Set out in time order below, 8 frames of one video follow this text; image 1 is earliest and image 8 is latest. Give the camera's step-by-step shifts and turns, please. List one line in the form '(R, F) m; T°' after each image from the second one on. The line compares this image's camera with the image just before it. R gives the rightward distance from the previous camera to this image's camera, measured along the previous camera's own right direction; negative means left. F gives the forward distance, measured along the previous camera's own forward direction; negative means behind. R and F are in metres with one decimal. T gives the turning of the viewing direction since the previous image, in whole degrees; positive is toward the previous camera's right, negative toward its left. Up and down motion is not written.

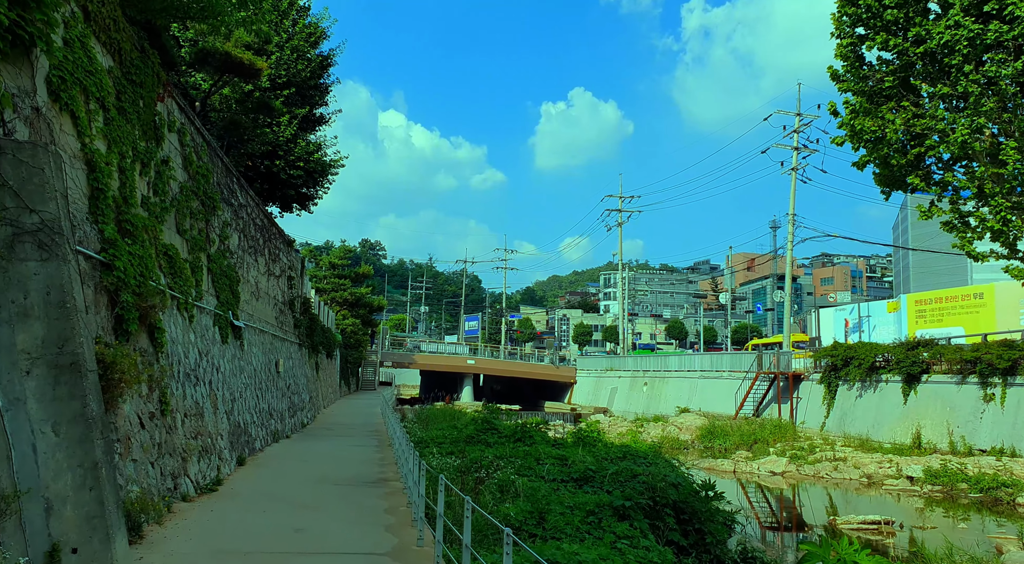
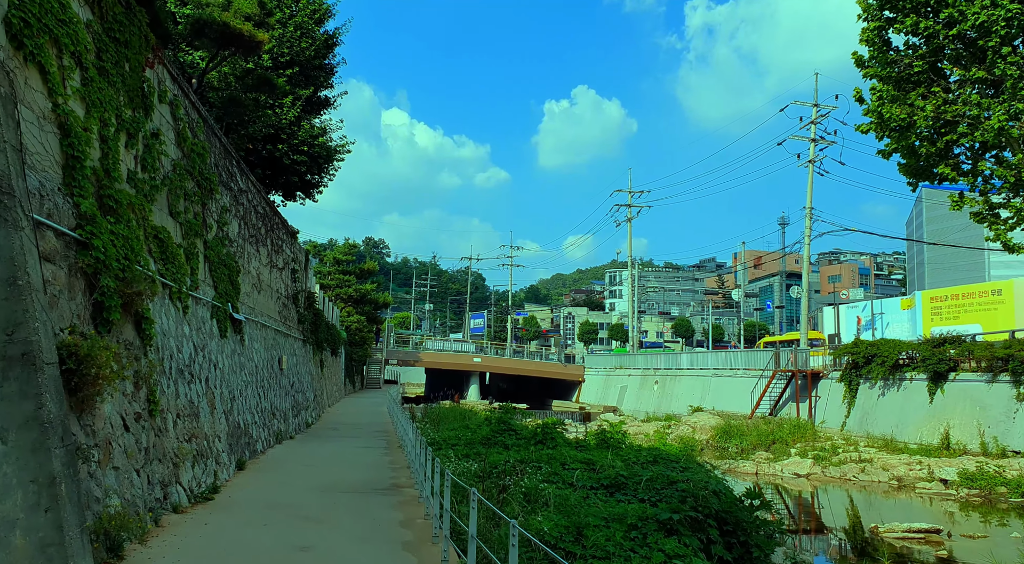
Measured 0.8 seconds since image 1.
(-0.3, +1.2) m; 0°
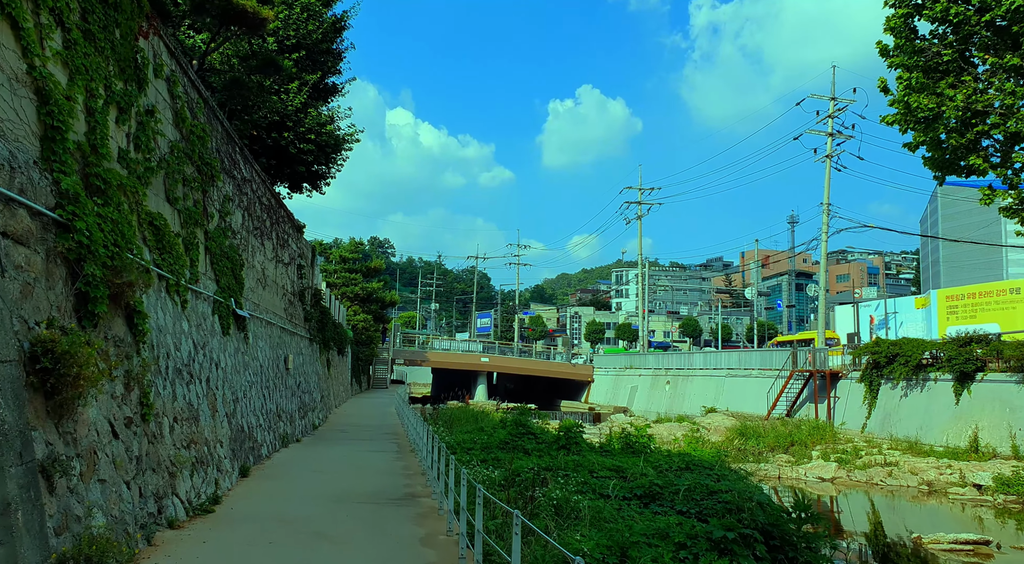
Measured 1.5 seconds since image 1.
(-0.3, +1.0) m; 0°
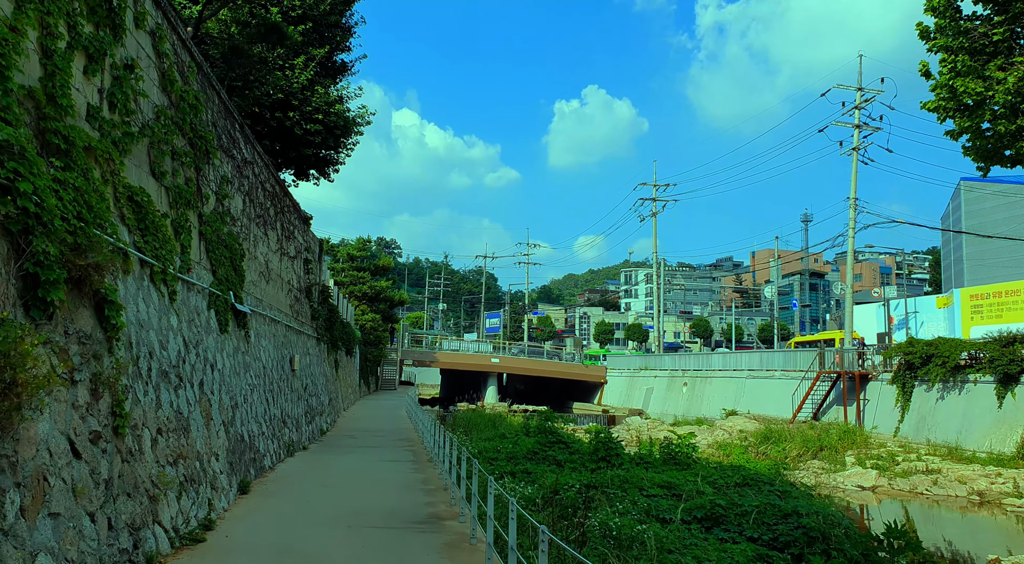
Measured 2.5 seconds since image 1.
(-0.4, +1.6) m; 0°
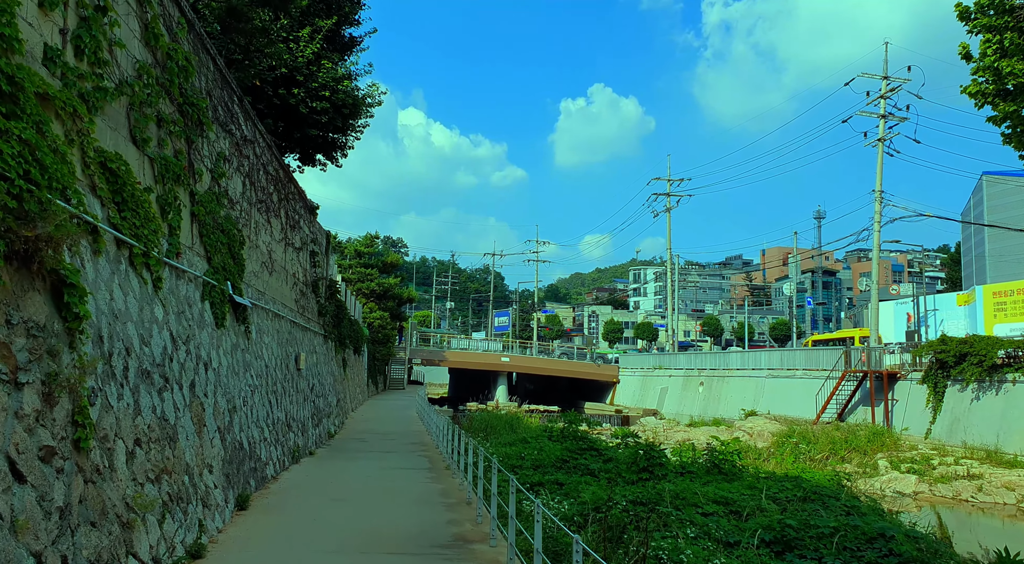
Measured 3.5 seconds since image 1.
(-0.3, +1.4) m; 0°
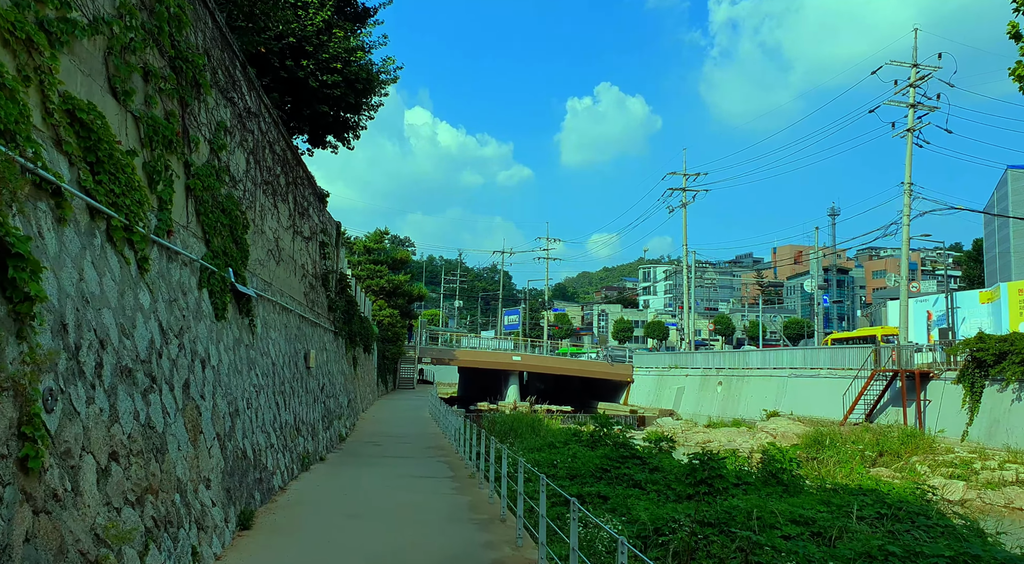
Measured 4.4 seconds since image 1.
(-0.4, +1.4) m; 0°
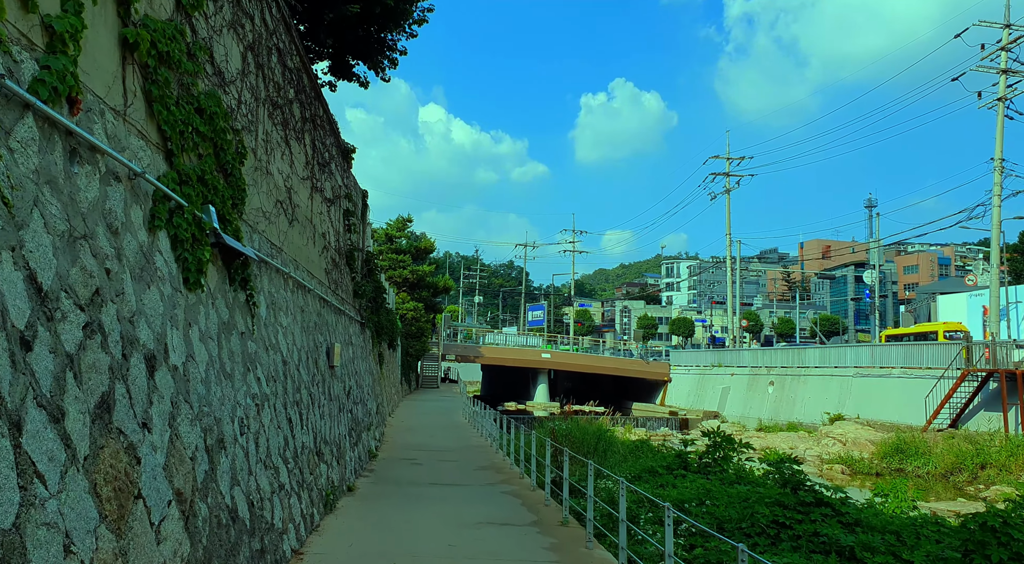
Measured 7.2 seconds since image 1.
(-1.1, +4.1) m; -1°
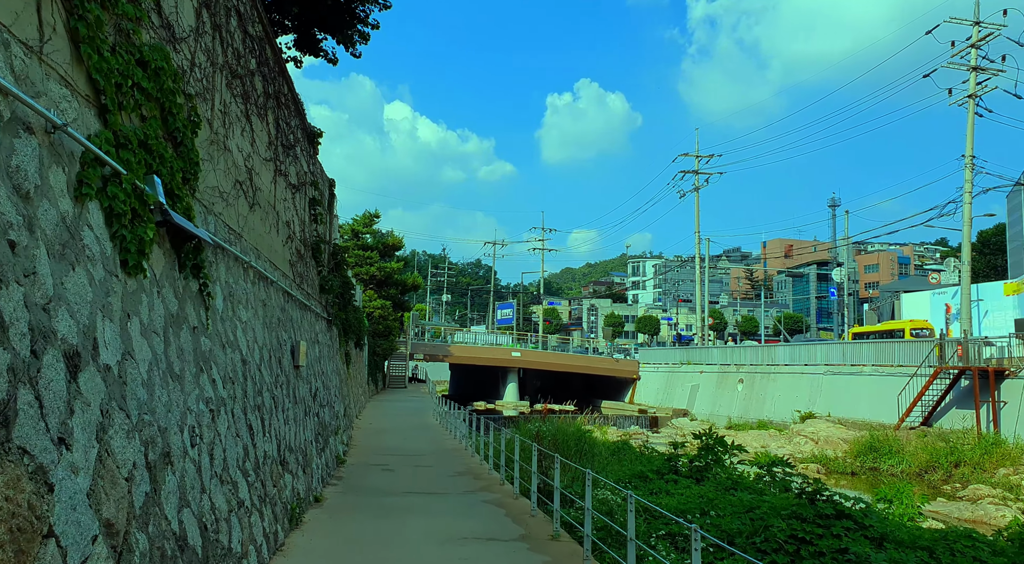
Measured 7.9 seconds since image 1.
(-0.2, +0.9) m; +2°
